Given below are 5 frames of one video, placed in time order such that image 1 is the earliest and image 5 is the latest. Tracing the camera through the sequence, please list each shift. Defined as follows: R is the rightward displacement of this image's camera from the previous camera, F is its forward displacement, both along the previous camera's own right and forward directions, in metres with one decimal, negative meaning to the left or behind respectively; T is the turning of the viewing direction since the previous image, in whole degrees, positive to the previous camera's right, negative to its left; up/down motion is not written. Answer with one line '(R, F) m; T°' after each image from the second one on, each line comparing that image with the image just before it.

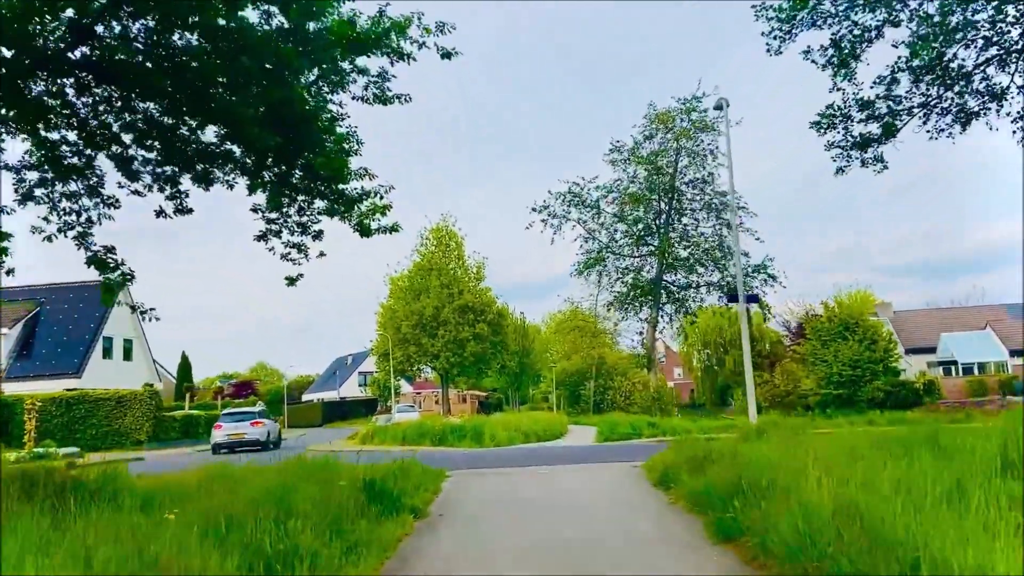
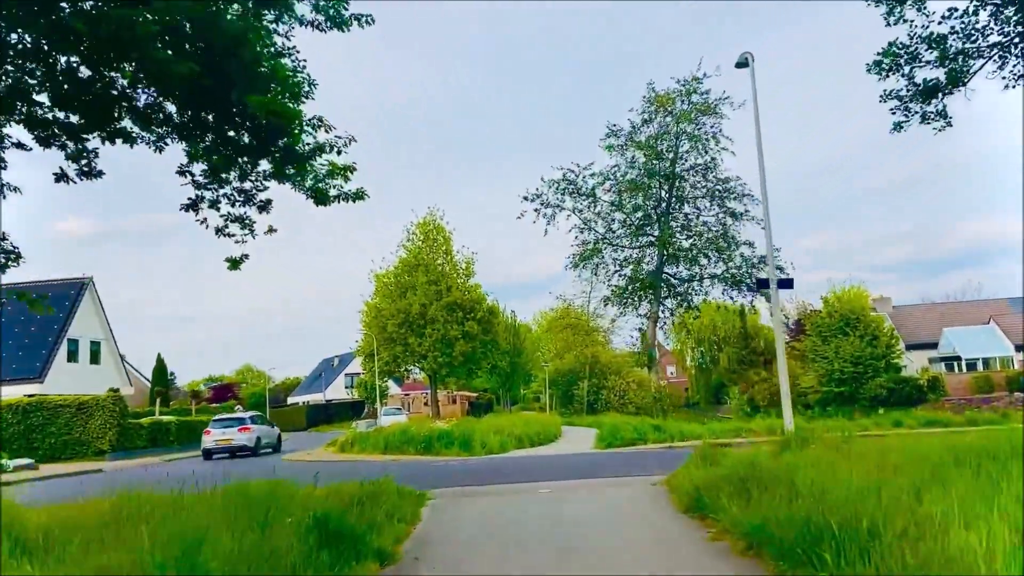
(0.0, +0.7) m; +1°
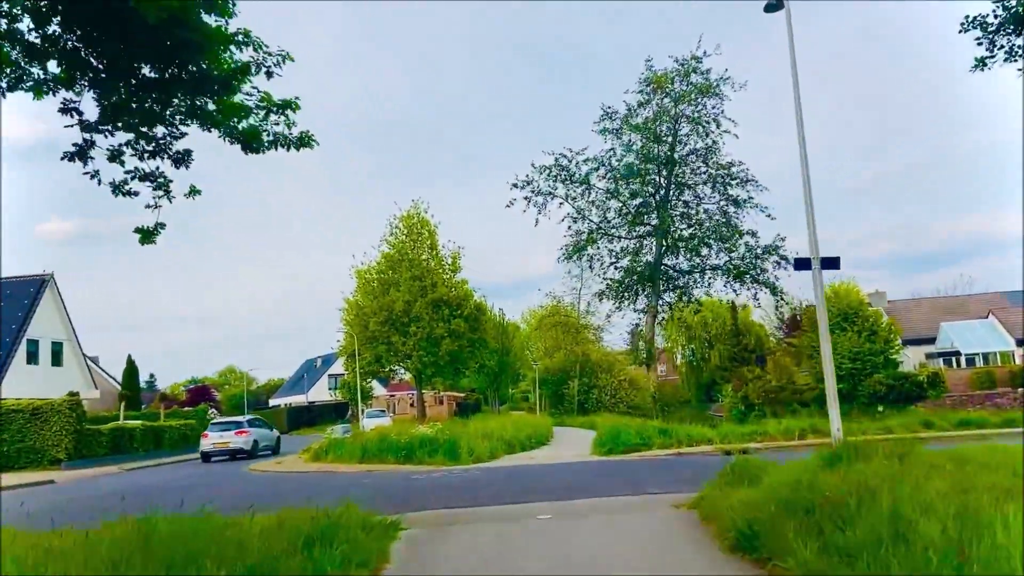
(0.0, +0.7) m; +1°
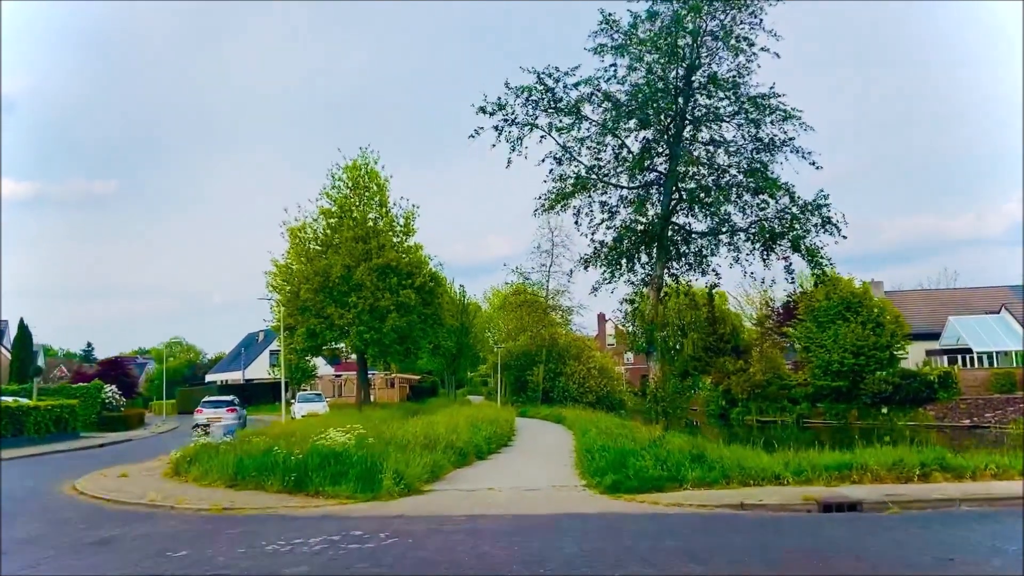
(0.0, +2.3) m; +3°
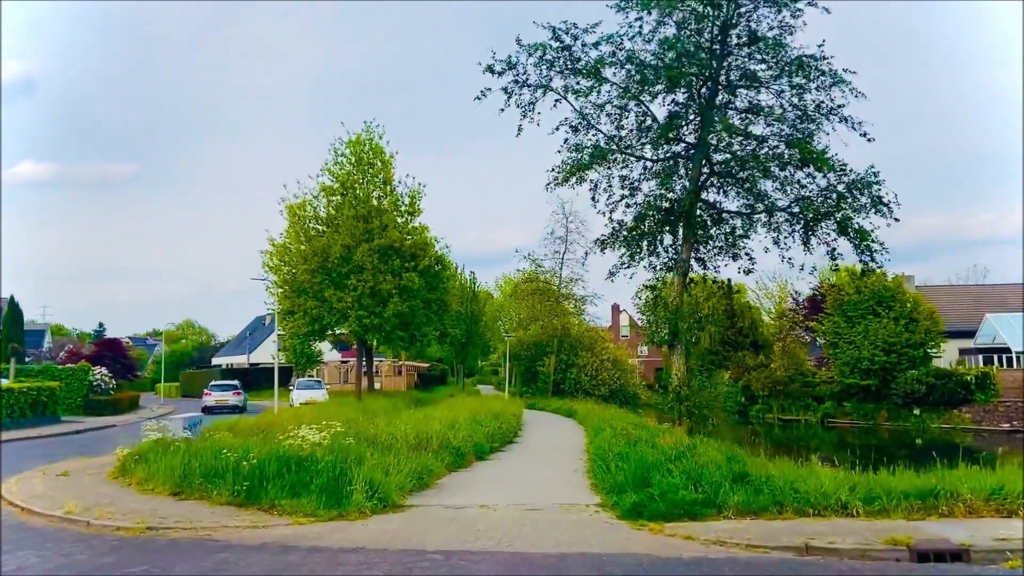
(0.0, +0.8) m; -1°
